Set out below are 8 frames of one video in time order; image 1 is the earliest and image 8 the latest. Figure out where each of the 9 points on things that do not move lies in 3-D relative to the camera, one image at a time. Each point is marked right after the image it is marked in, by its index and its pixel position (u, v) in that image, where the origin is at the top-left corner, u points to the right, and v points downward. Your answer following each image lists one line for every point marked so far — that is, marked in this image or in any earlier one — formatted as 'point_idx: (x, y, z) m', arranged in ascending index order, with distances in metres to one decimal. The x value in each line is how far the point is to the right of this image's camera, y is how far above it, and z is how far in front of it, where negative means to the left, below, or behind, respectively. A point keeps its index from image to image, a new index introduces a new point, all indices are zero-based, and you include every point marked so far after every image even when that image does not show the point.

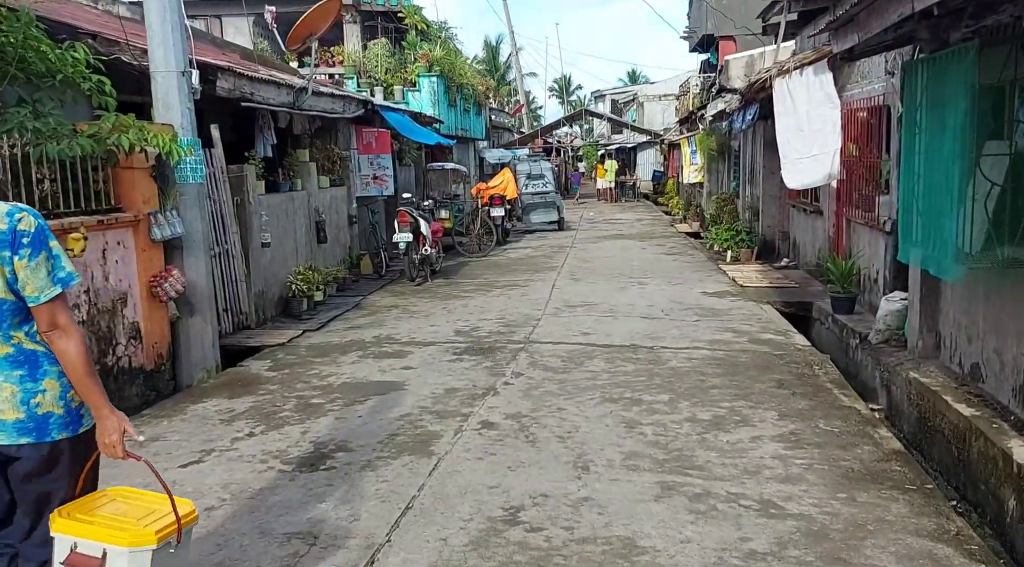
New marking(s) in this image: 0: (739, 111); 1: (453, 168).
0: (+3.0, +2.3, +11.5) m
1: (-1.0, +2.0, +14.4) m
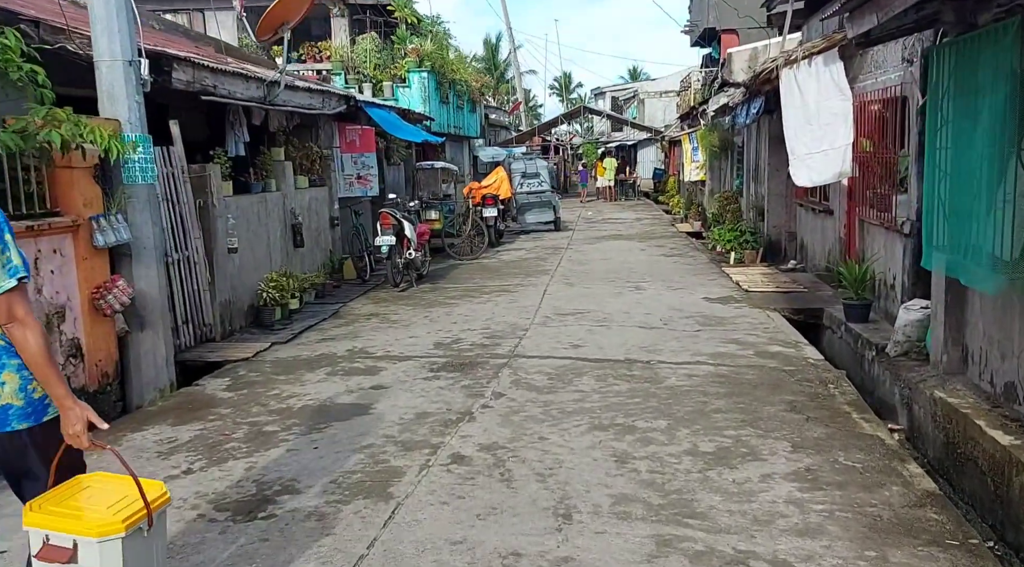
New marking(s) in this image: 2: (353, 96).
0: (+2.9, +2.3, +10.9) m
1: (-1.1, +1.9, +13.8) m
2: (-1.9, +2.3, +10.4) m
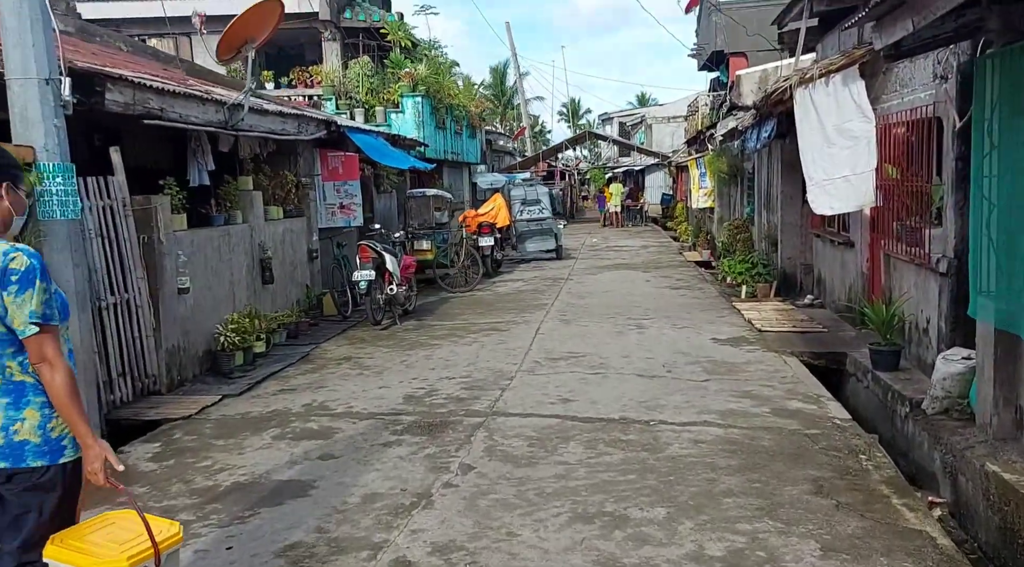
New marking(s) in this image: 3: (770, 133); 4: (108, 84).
0: (+2.9, +1.9, +10.1) m
1: (-1.2, +1.4, +13.1) m
2: (-2.0, +1.8, +9.7) m
3: (+2.7, +1.6, +8.9) m
4: (-2.6, +1.3, +5.5) m
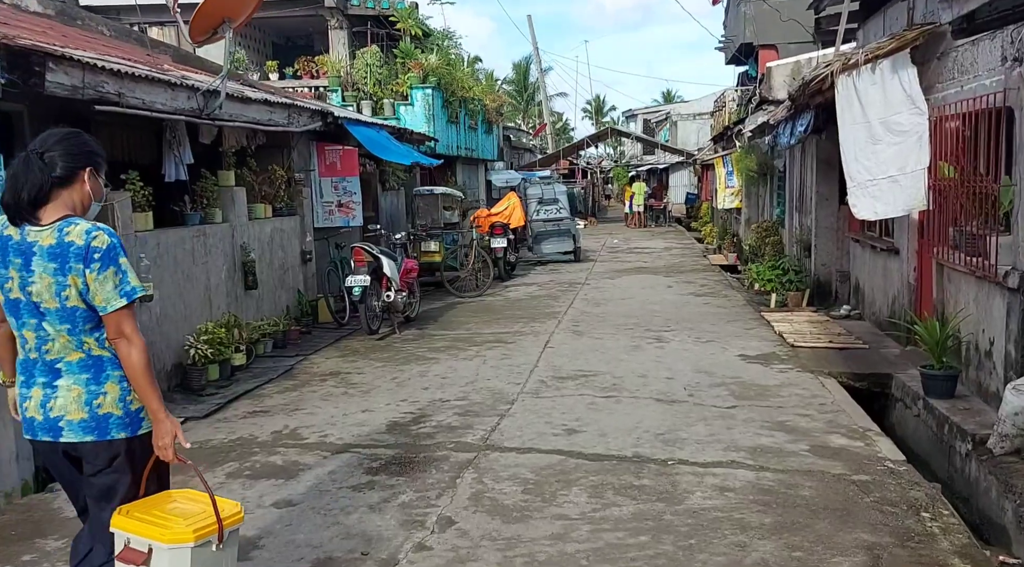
0: (+3.0, +1.8, +9.3) m
1: (-1.0, +1.3, +12.4) m
2: (-1.9, +1.8, +9.0) m
3: (+2.8, +1.5, +8.1) m
4: (-2.6, +1.2, +4.8) m
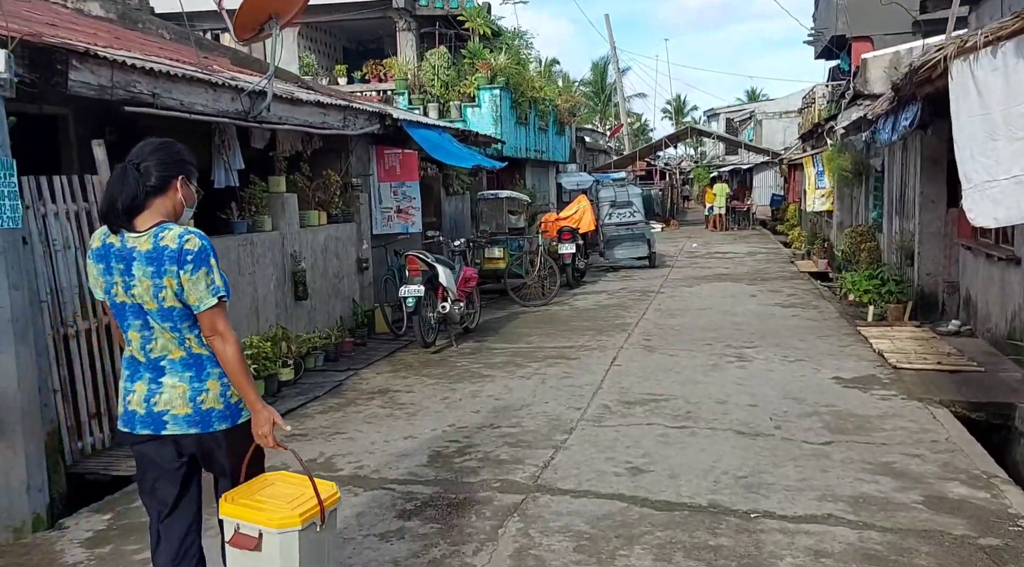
0: (+3.7, +1.6, +8.4) m
1: (0.0, +1.2, +11.8) m
2: (-1.2, +1.7, +8.6) m
3: (+3.4, +1.4, +7.2) m
4: (-2.3, +1.2, +4.5) m
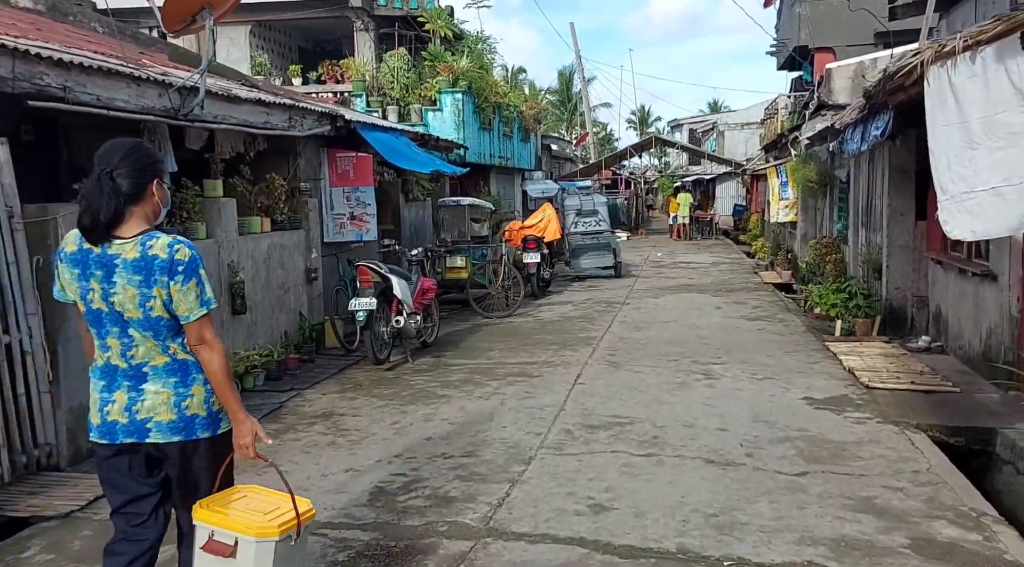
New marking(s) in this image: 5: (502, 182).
0: (+3.3, +1.5, +8.1) m
1: (-0.5, +1.1, +11.4) m
2: (-1.6, +1.6, +8.1) m
3: (+3.0, +1.2, +7.0) m
4: (-2.5, +1.1, +4.0) m
5: (-0.2, +2.0, +17.0) m
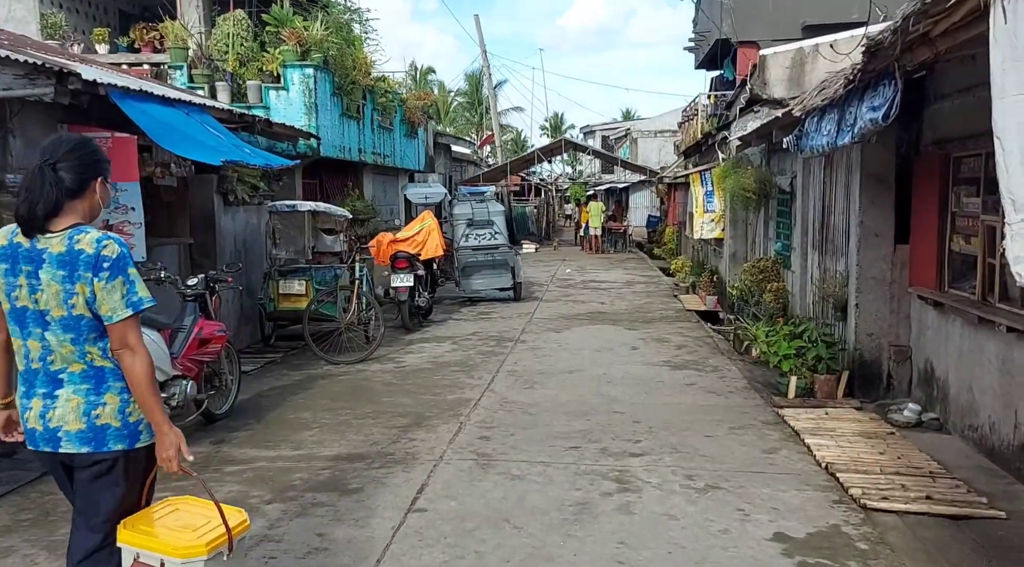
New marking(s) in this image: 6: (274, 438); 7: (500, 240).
0: (+2.1, +1.2, +5.9) m
1: (-2.0, +0.8, +8.8) m
2: (-2.7, +1.3, +5.3) m
3: (+2.0, +0.9, +4.7) m
4: (-3.2, +0.8, +1.1) m
5: (-2.2, +1.7, +14.4) m
6: (-1.5, -1.0, +5.4) m
7: (-0.2, +0.6, +12.7) m
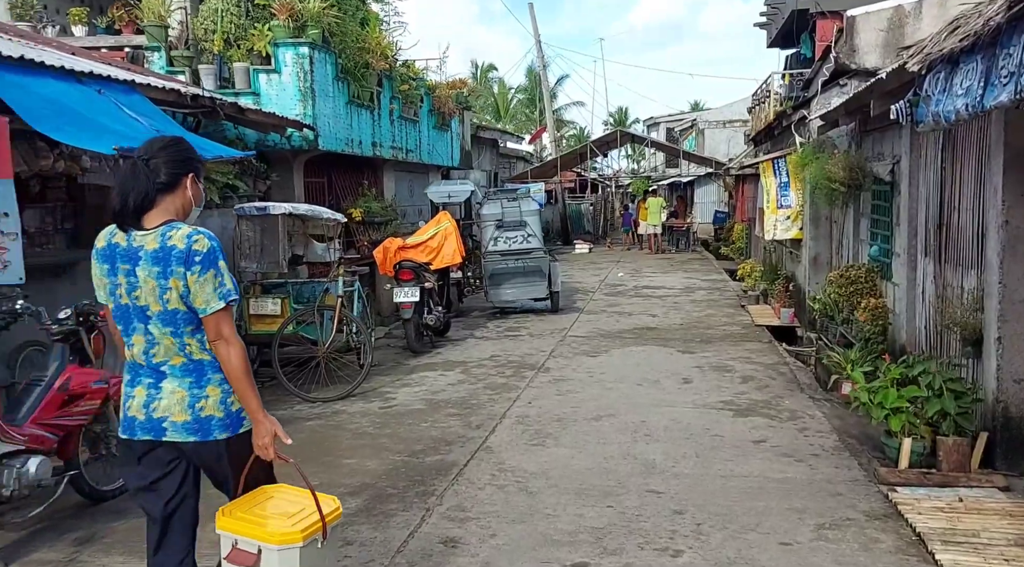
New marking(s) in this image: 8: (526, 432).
0: (+2.1, +1.0, +4.0) m
1: (-1.8, +0.6, +7.2) m
2: (-2.8, +1.1, +3.9) m
3: (+1.9, +0.8, +2.9) m
4: (-3.6, +0.7, -0.3) m
5: (-1.5, +1.5, +12.8) m
6: (-1.5, -1.1, +3.9) m
7: (+0.3, +0.5, +11.0) m
8: (+0.1, -0.9, +5.5) m
